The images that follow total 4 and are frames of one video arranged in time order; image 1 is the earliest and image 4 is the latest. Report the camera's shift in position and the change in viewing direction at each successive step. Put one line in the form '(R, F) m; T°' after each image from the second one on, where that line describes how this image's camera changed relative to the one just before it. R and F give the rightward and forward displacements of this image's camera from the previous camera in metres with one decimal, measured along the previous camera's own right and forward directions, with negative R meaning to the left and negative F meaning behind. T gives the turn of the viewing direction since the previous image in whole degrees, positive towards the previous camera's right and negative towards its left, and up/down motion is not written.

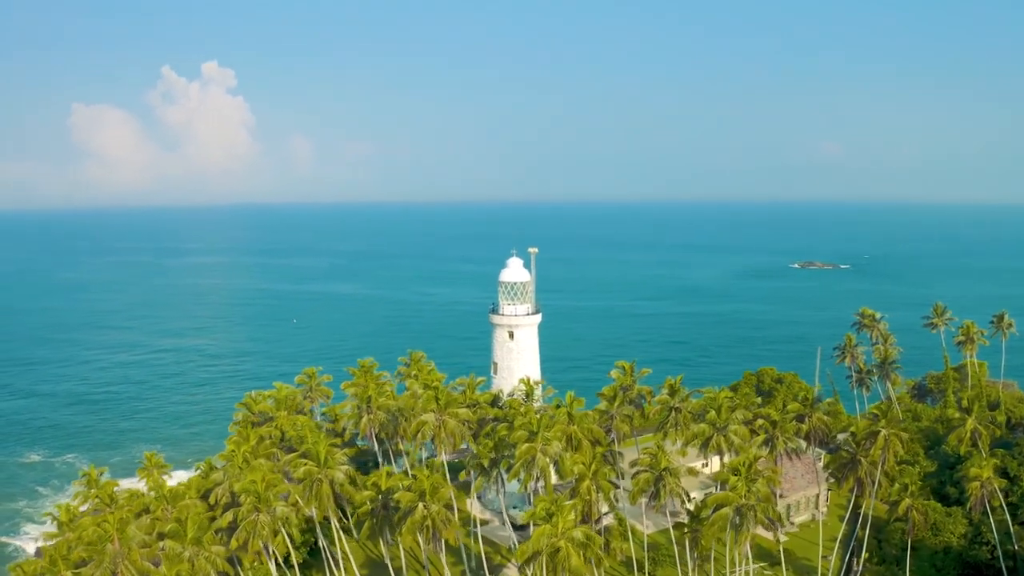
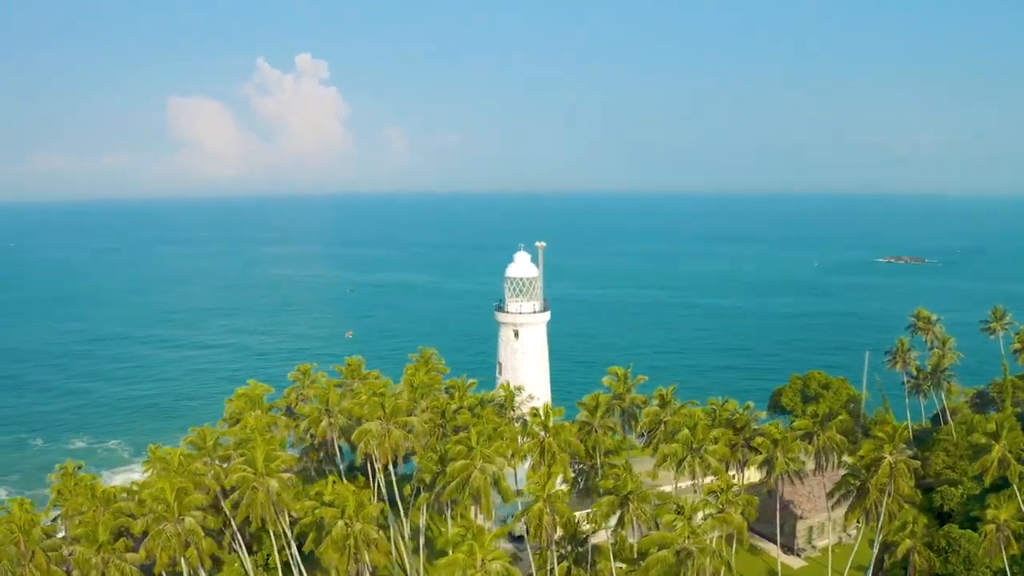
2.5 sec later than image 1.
(+4.3, +3.1) m; -5°
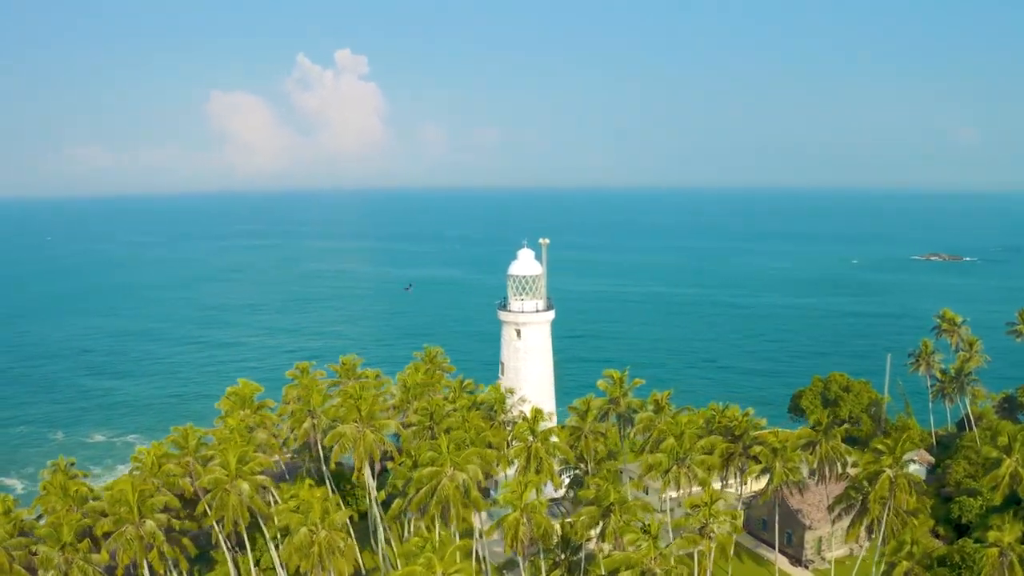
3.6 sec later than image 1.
(+1.8, +1.2) m; -2°
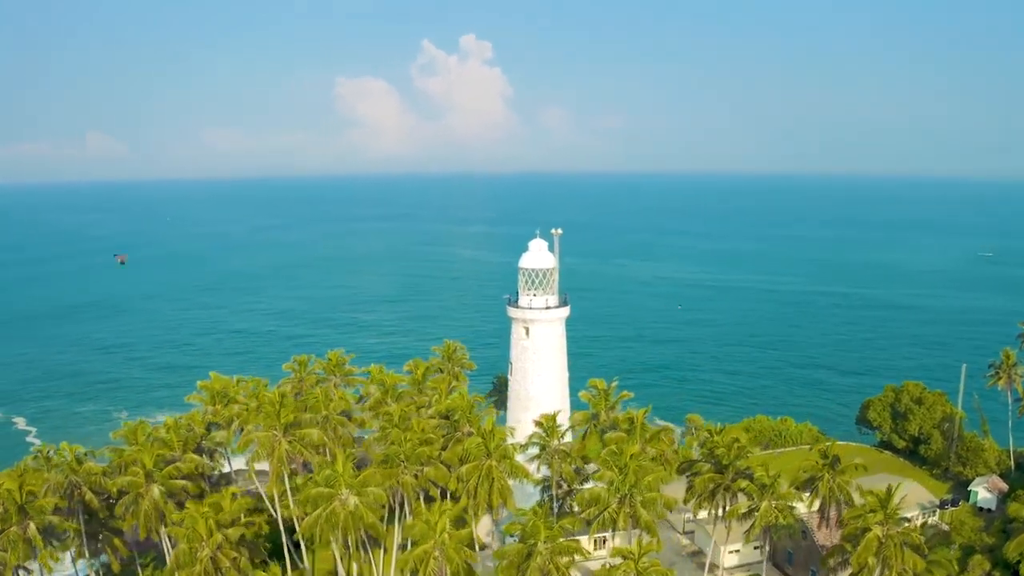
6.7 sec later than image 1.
(+5.0, +3.7) m; -7°
